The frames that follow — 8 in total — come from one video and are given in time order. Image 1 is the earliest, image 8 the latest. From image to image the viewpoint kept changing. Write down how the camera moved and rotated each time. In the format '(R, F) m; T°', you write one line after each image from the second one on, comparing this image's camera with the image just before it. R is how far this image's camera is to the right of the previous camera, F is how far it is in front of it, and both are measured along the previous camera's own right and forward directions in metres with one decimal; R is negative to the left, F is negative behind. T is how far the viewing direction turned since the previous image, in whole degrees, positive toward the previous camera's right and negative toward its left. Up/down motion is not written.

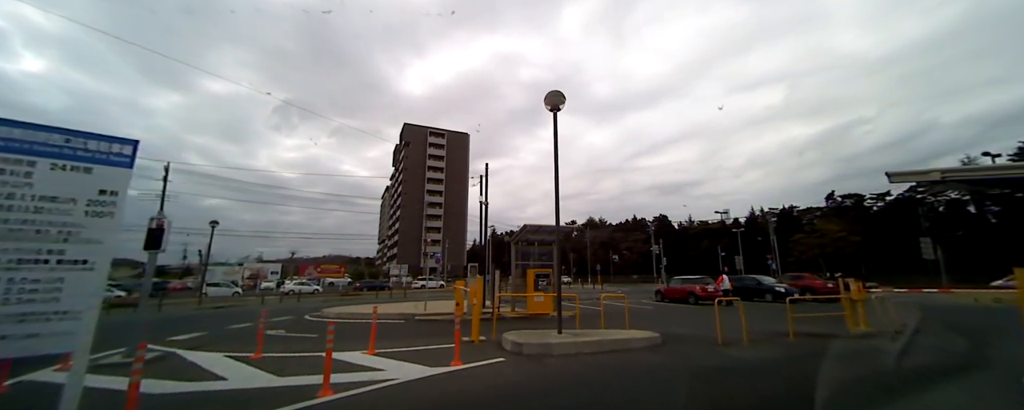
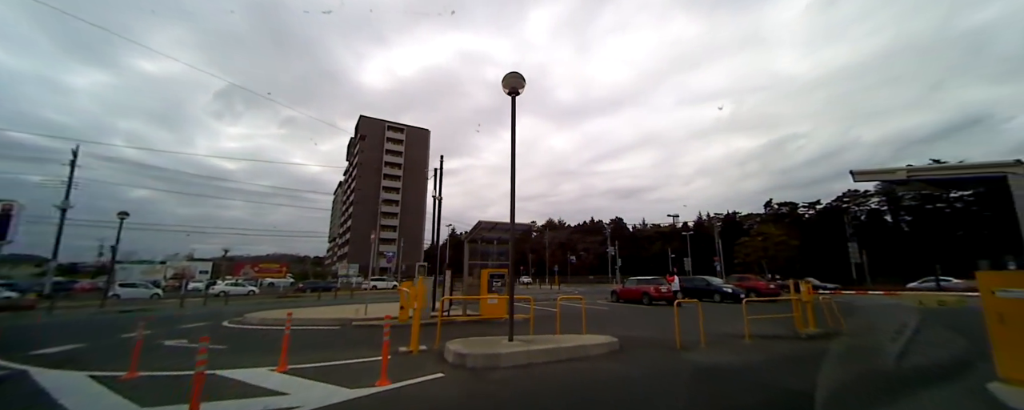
(+0.3, +1.1) m; +7°
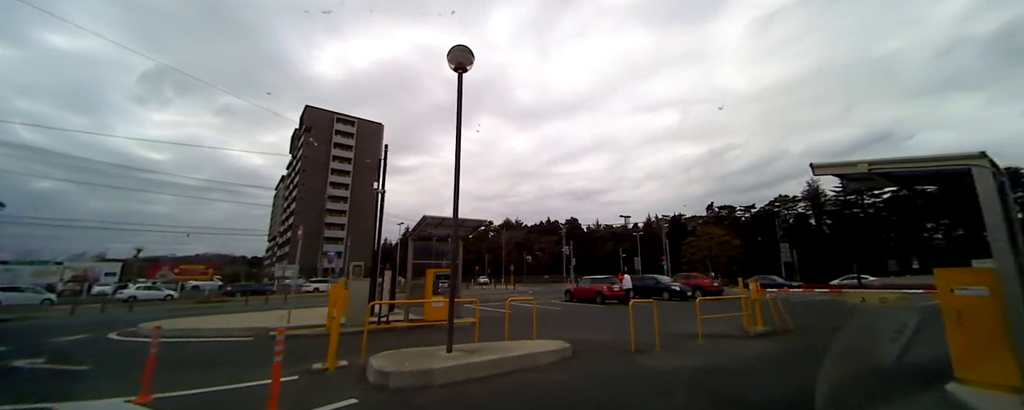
(+0.4, +1.0) m; +7°
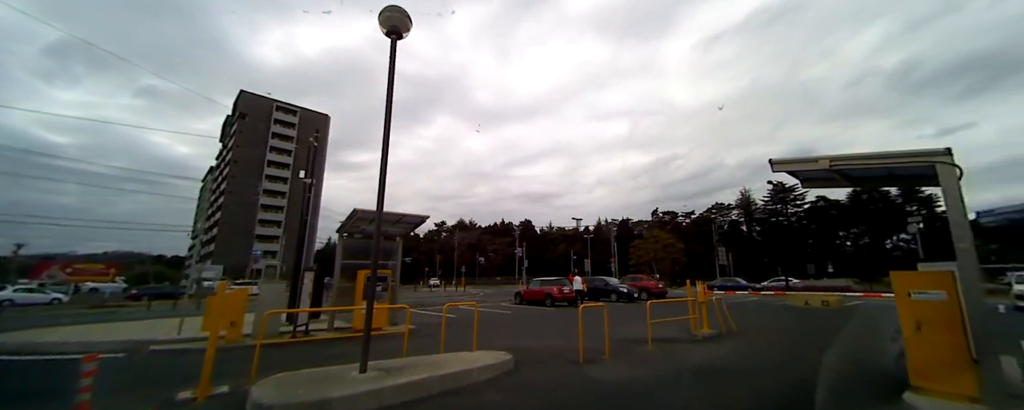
(+0.4, +1.0) m; +8°
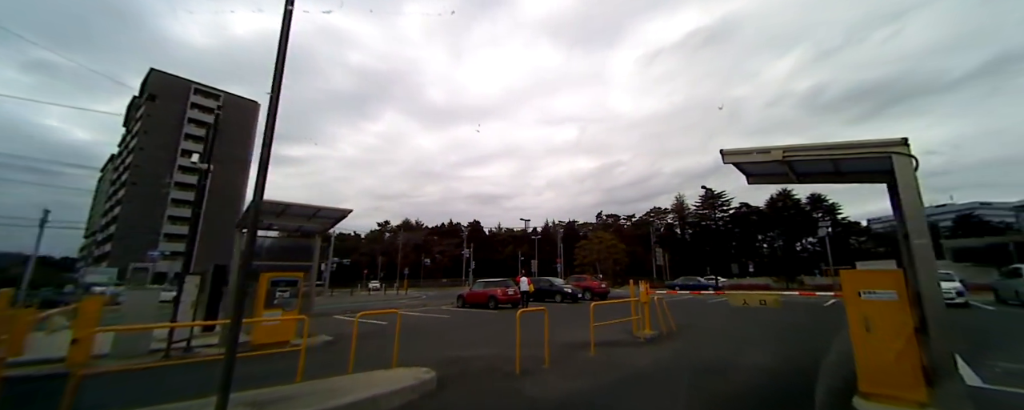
(+0.4, +1.0) m; +9°
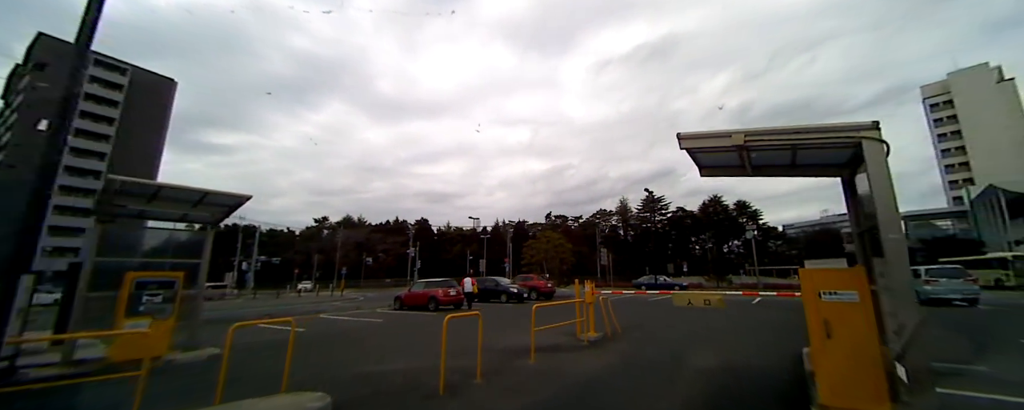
(+0.4, +1.0) m; +8°
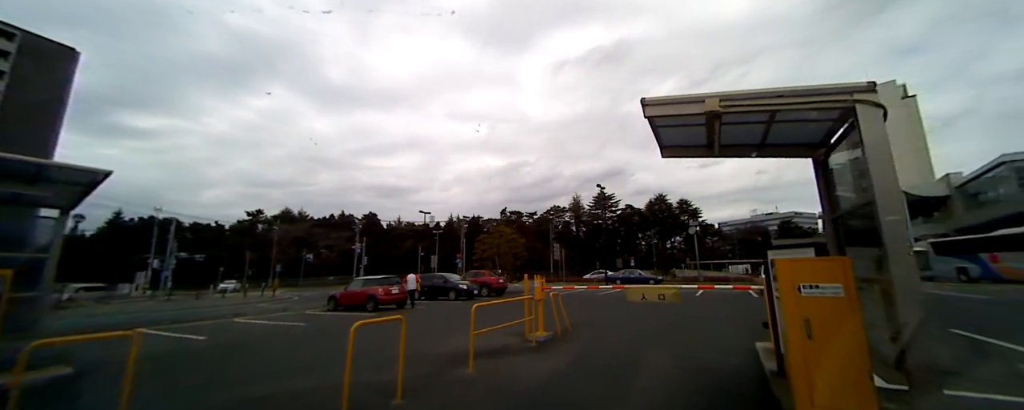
(+0.3, +0.9) m; +8°
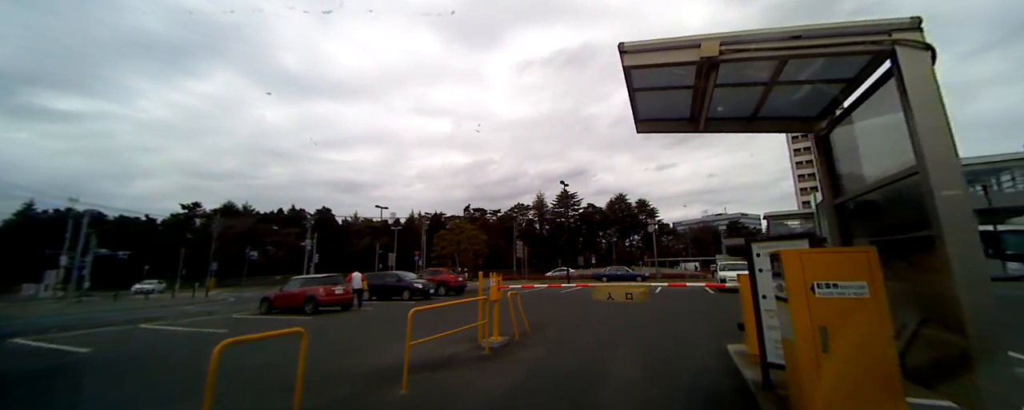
(+0.2, +0.9) m; +6°
